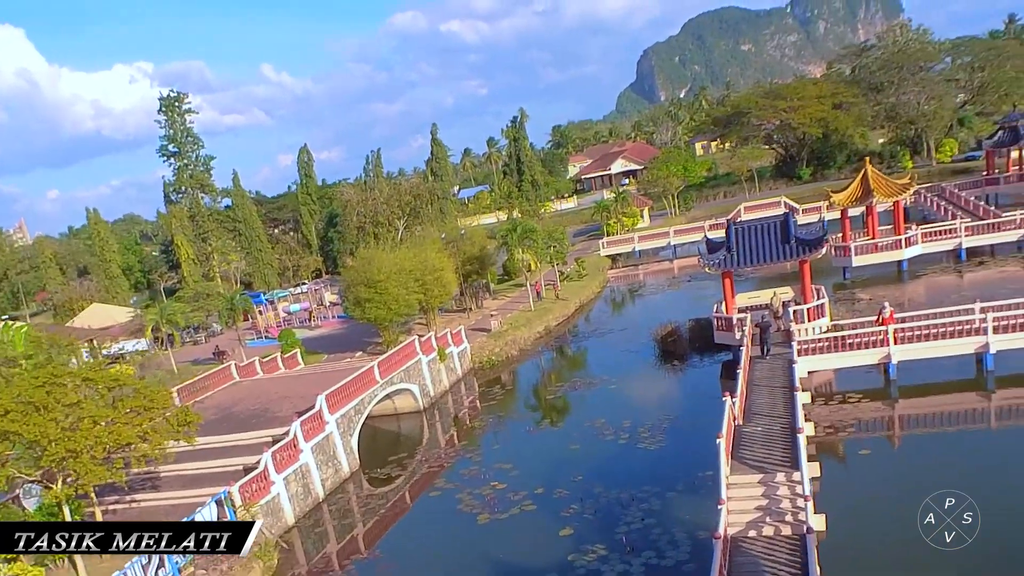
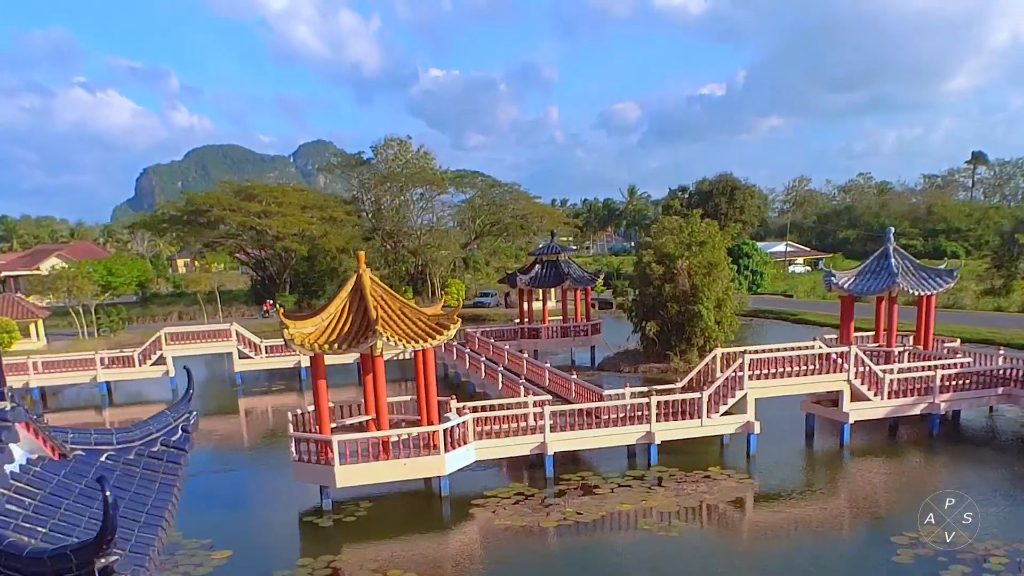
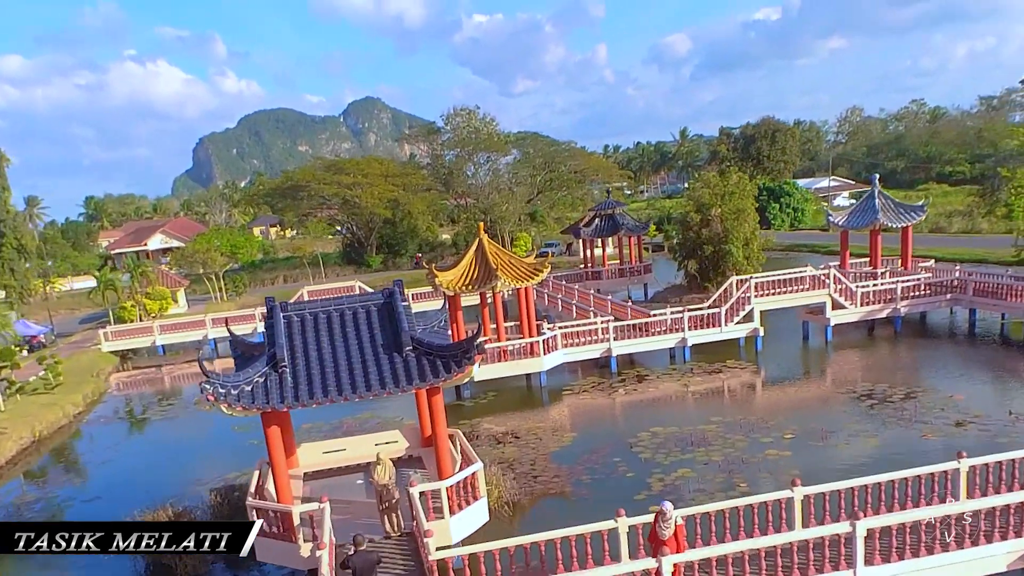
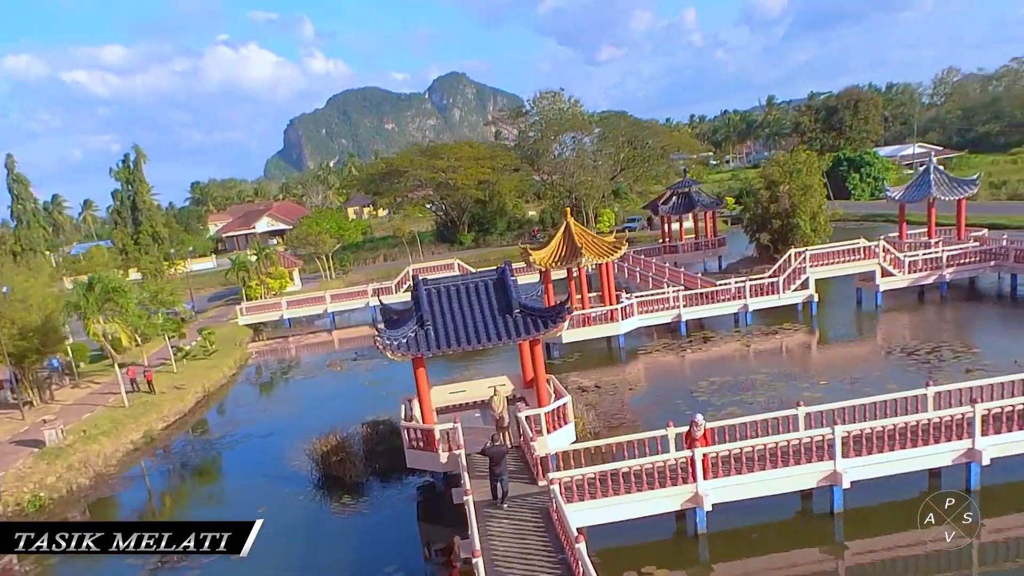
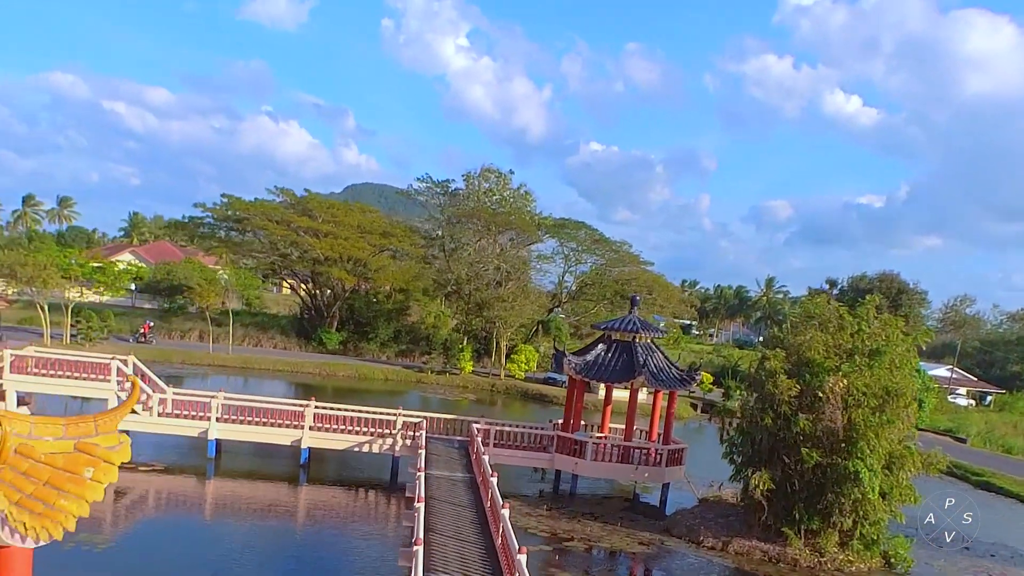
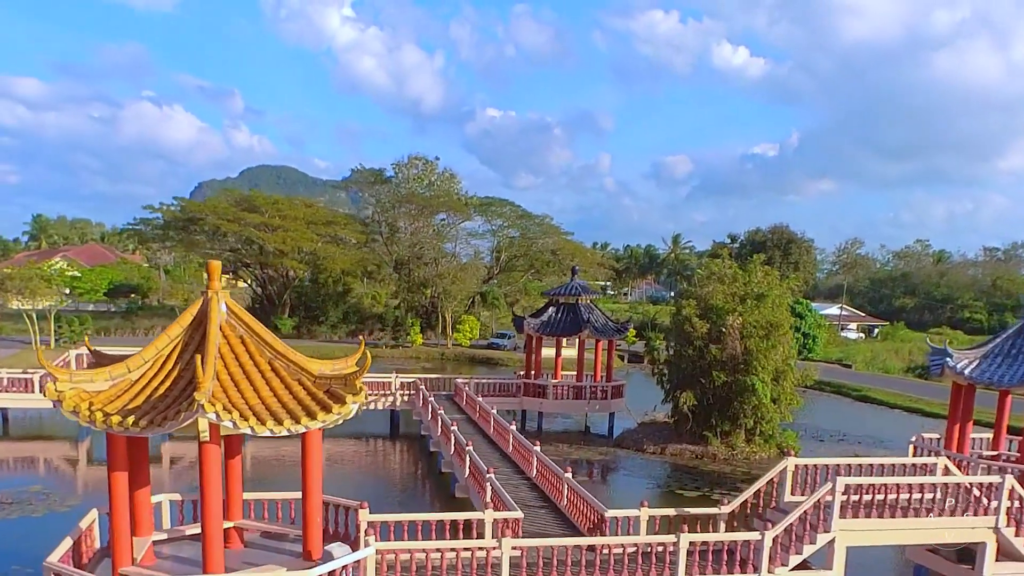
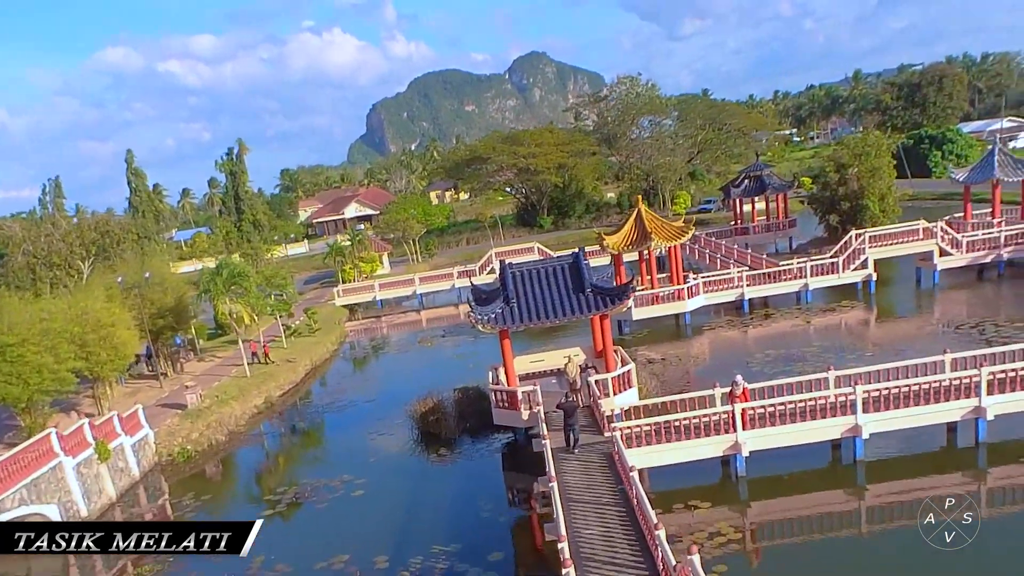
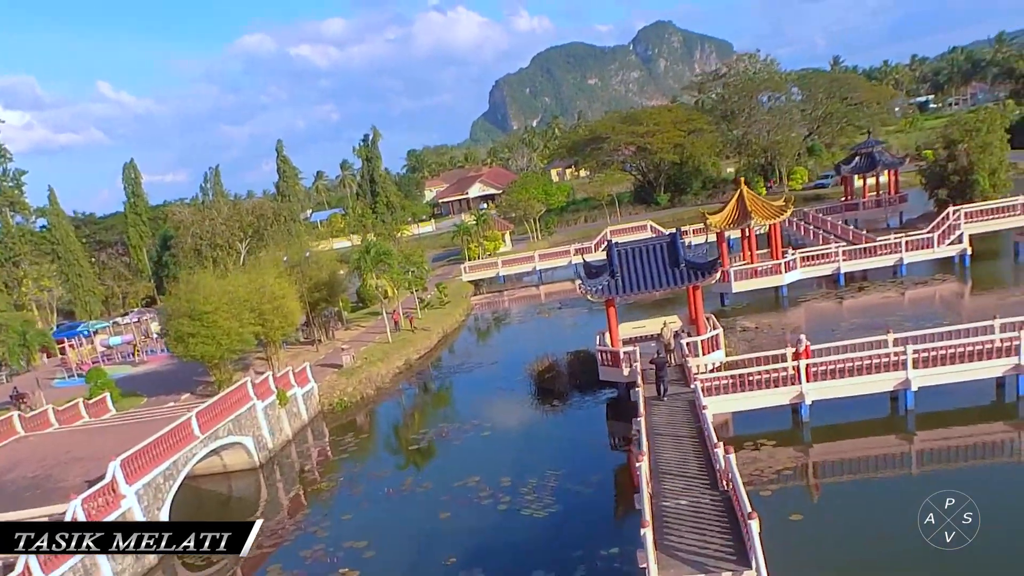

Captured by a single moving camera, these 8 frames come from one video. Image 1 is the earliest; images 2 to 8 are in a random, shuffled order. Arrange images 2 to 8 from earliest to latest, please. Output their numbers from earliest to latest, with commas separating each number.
8, 7, 4, 3, 2, 6, 5
